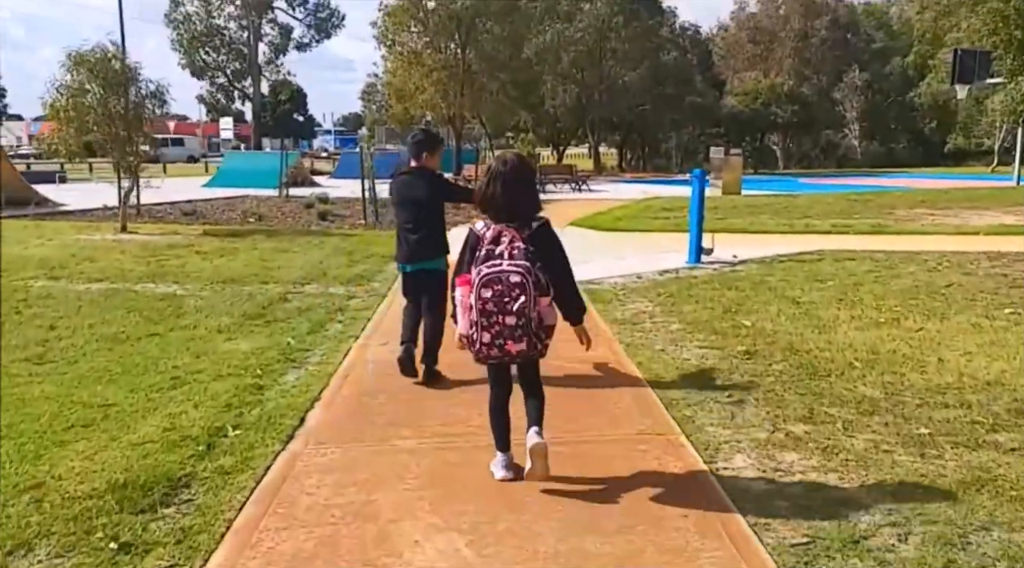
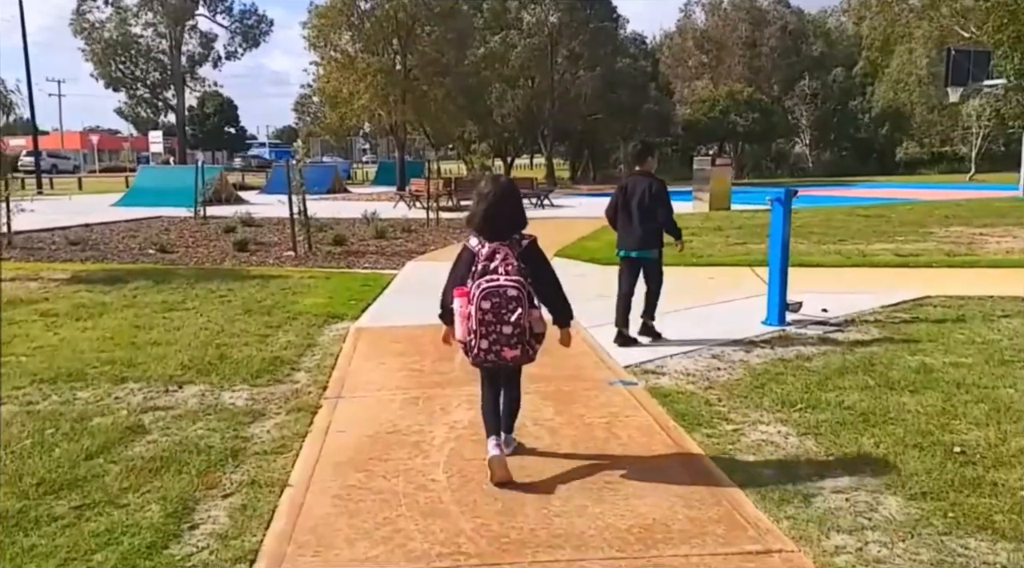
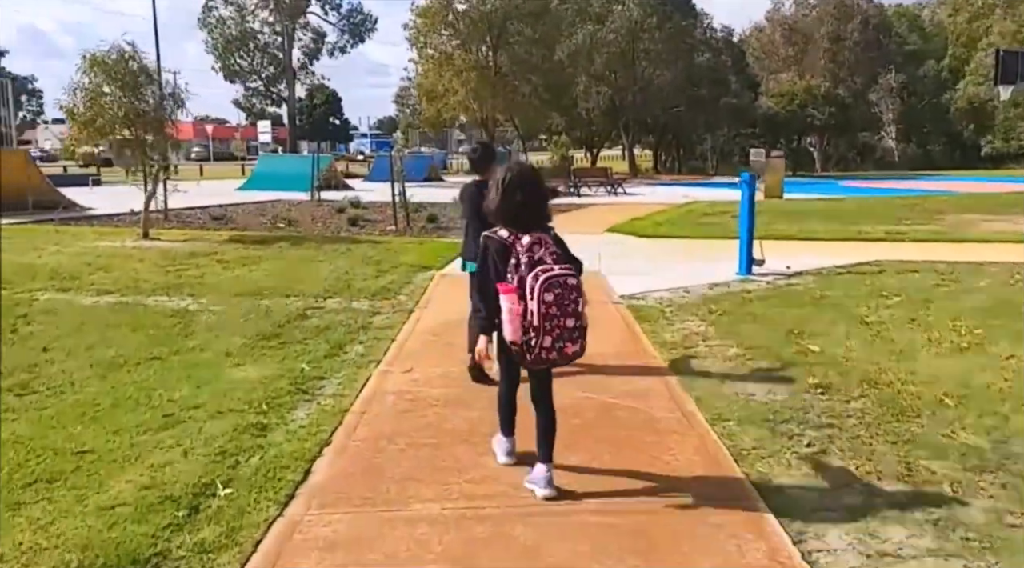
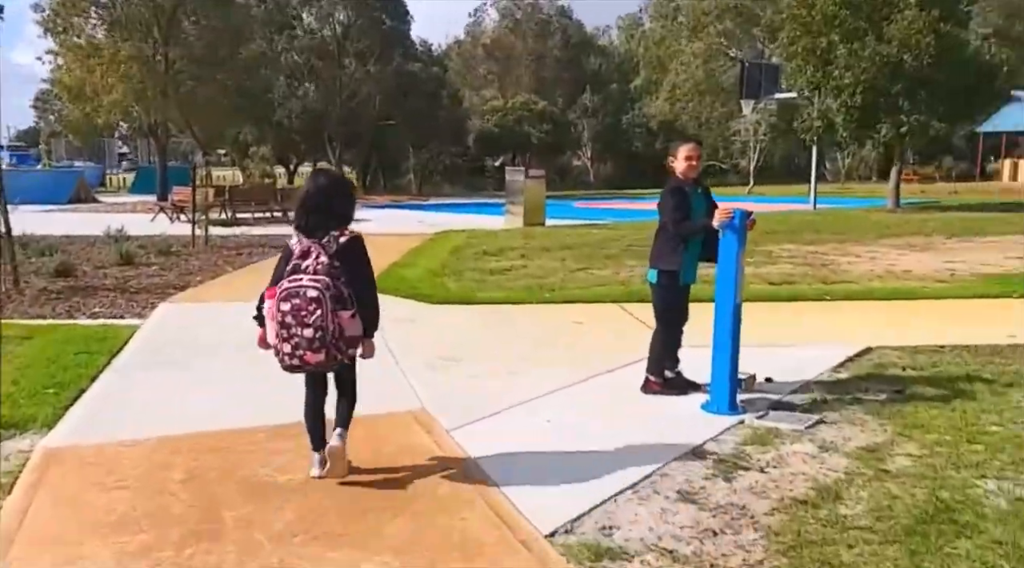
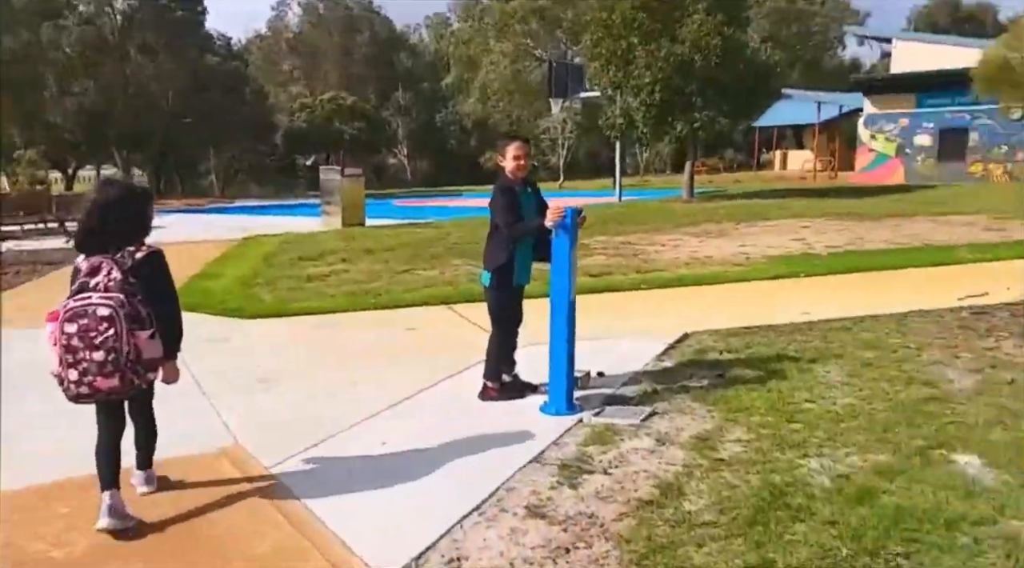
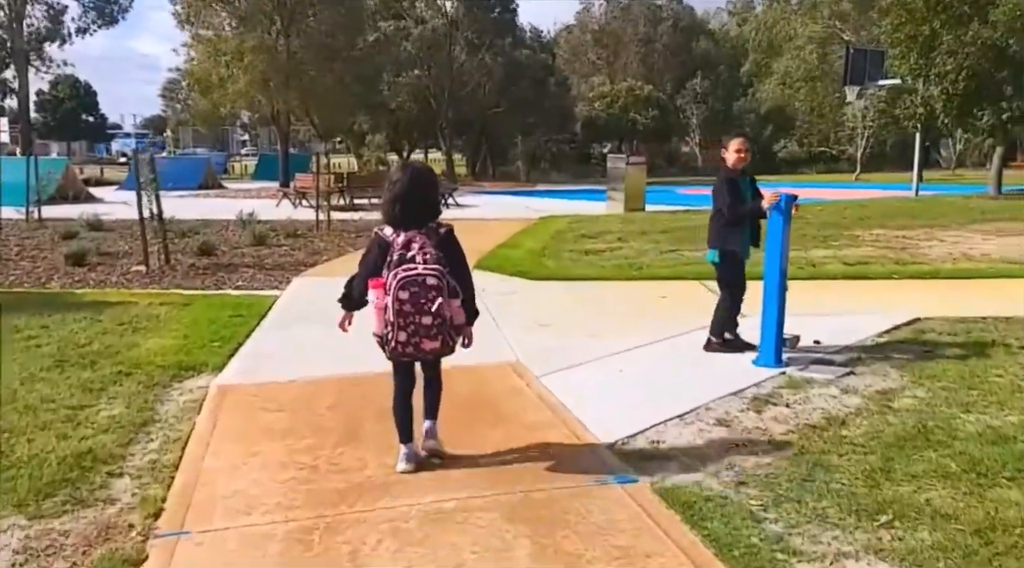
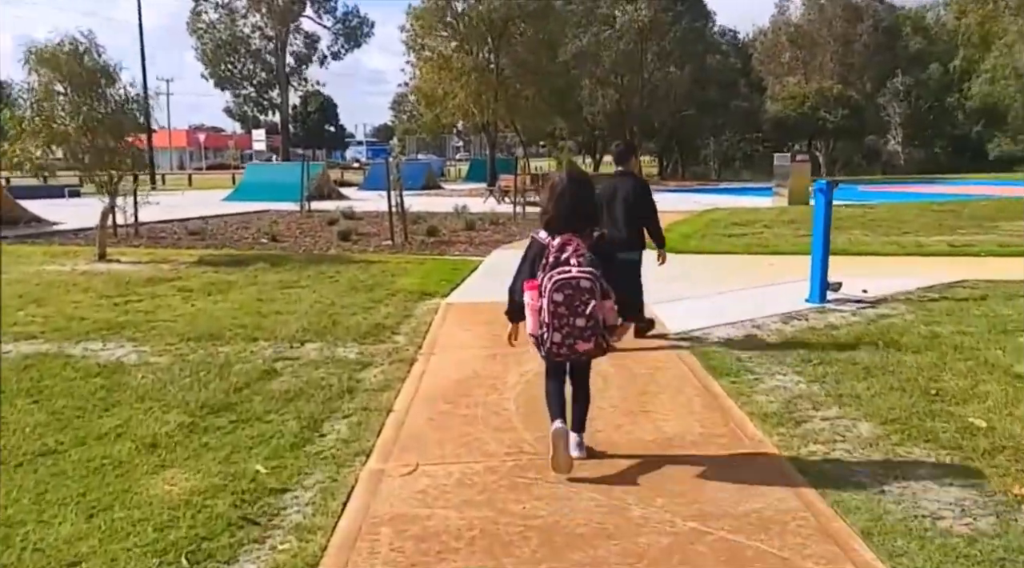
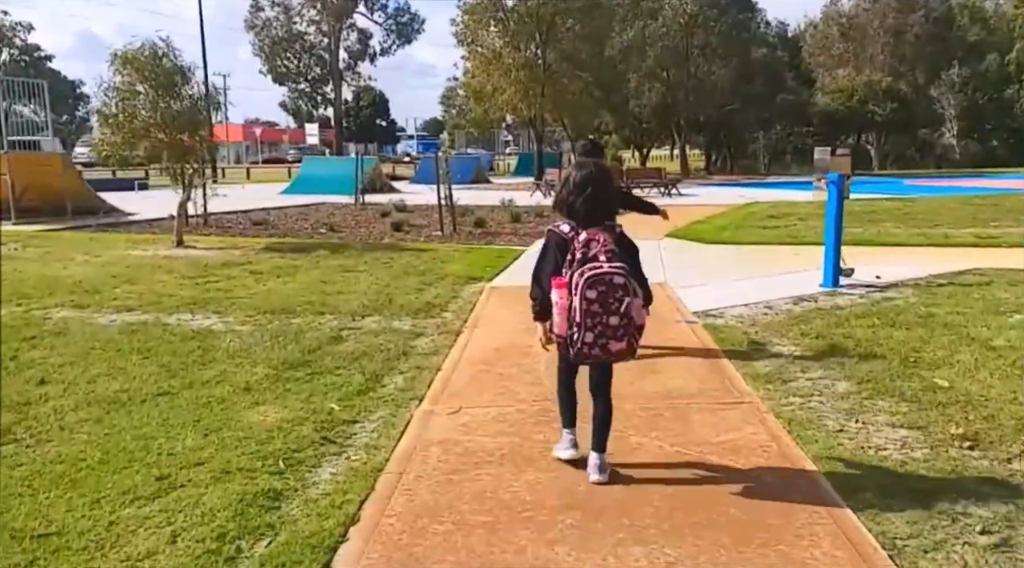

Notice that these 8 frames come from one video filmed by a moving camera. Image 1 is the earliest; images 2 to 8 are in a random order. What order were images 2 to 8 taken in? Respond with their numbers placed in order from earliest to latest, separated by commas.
3, 8, 7, 2, 6, 4, 5
